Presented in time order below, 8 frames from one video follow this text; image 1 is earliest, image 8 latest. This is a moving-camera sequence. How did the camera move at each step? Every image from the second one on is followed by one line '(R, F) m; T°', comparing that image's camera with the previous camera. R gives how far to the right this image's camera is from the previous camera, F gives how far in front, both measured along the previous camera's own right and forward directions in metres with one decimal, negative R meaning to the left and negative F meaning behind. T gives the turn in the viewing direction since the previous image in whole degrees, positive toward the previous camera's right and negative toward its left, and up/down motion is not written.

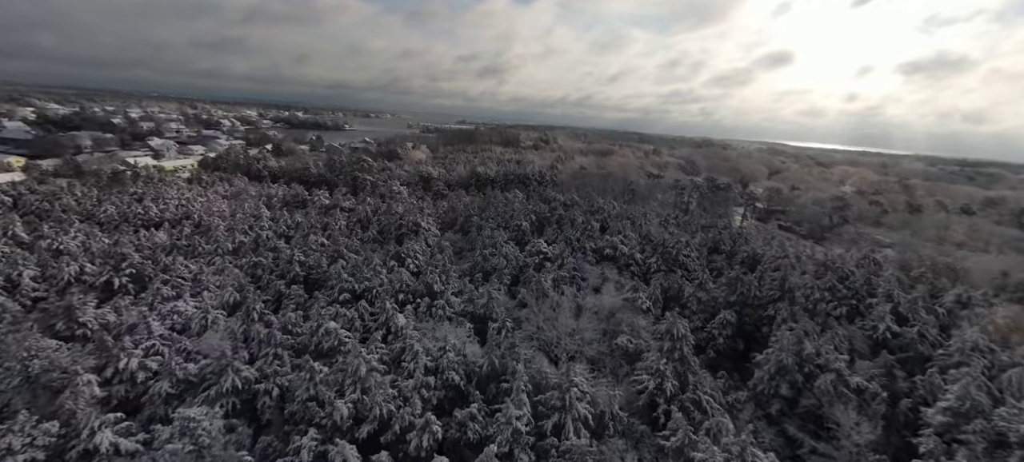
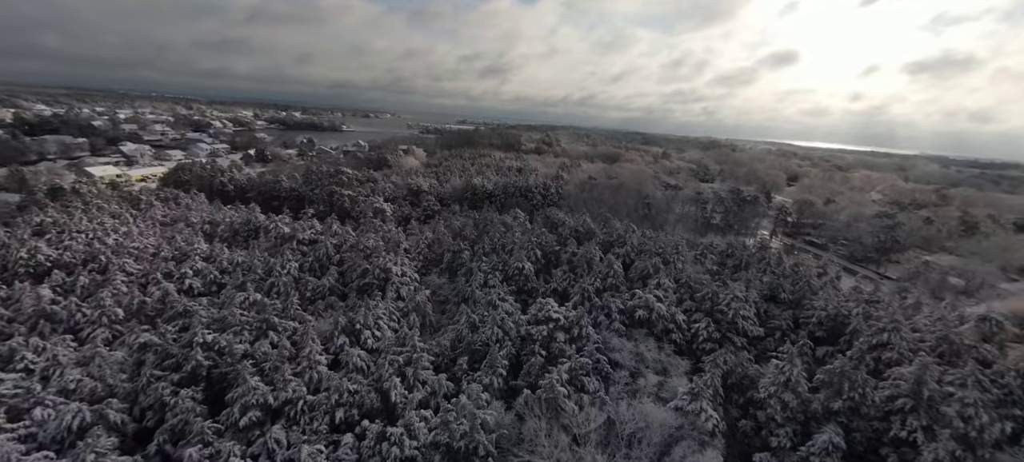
(+0.1, +4.4) m; 0°
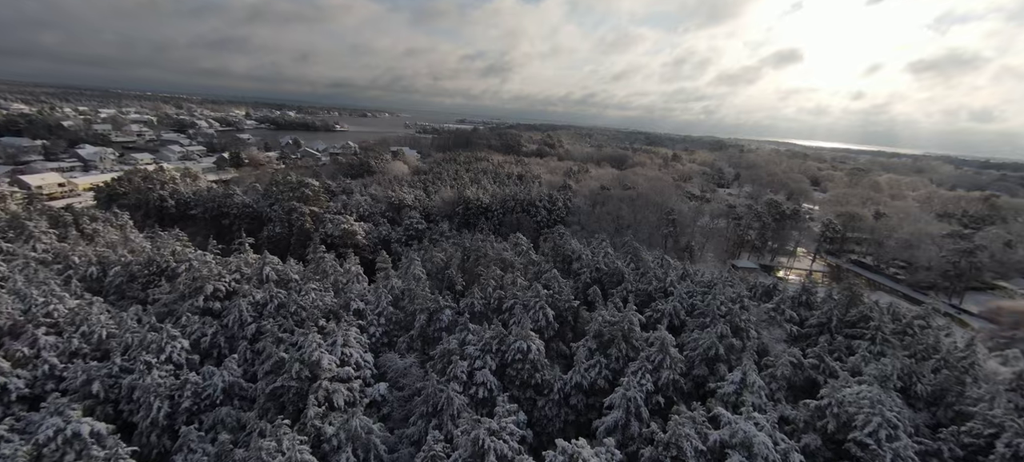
(0.0, +5.2) m; 0°
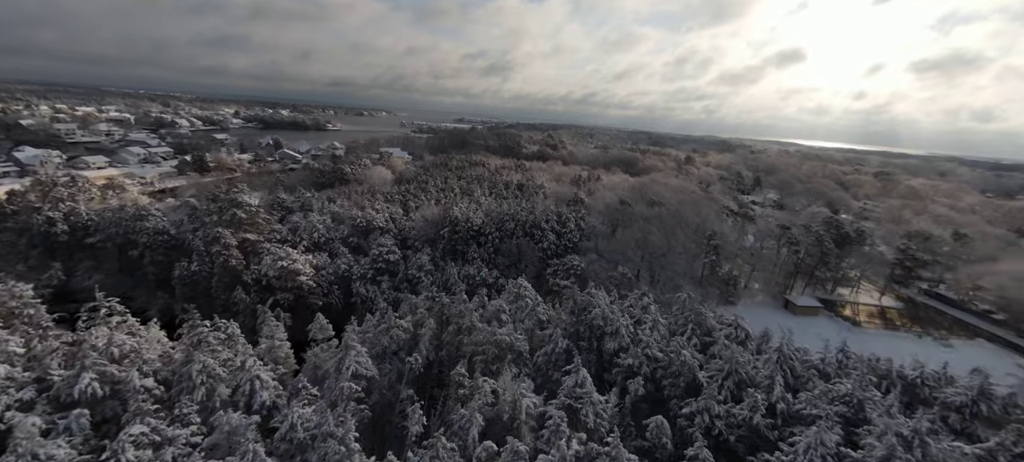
(0.0, +5.9) m; 0°
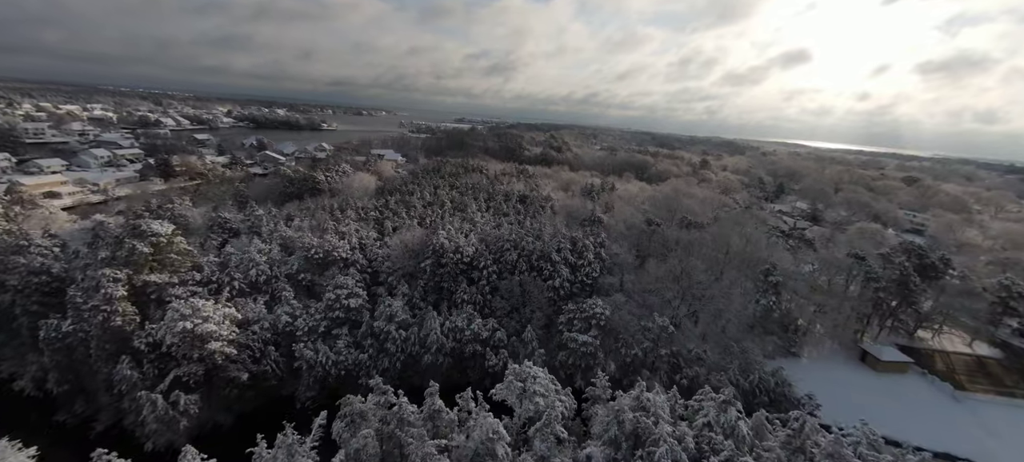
(0.0, +4.9) m; 0°
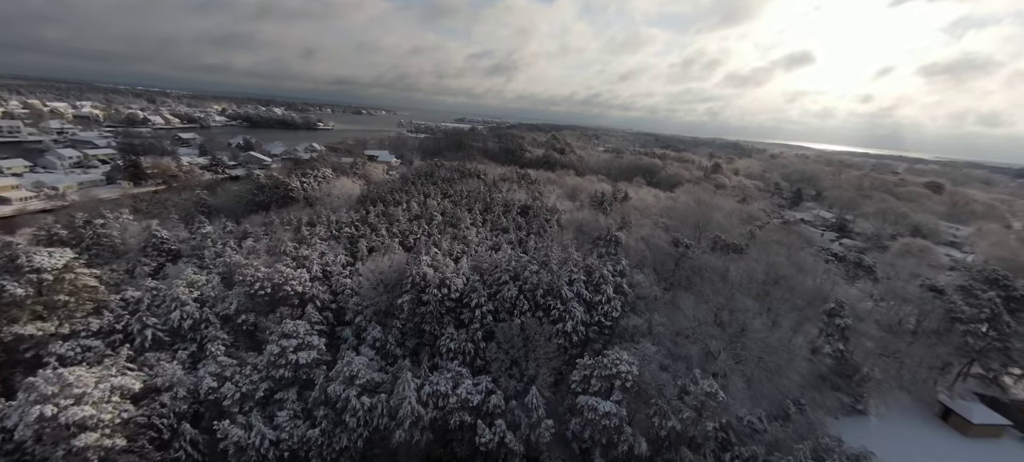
(0.0, +3.4) m; 0°
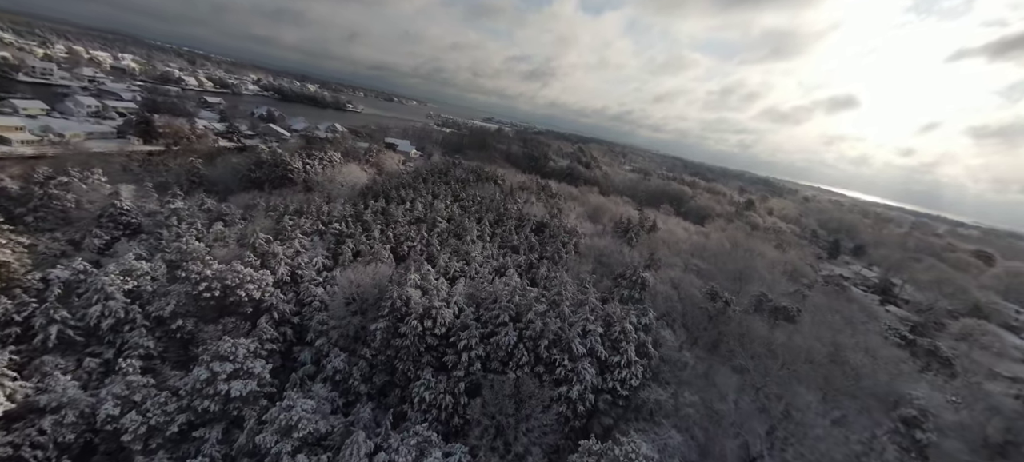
(0.0, +2.5) m; -2°
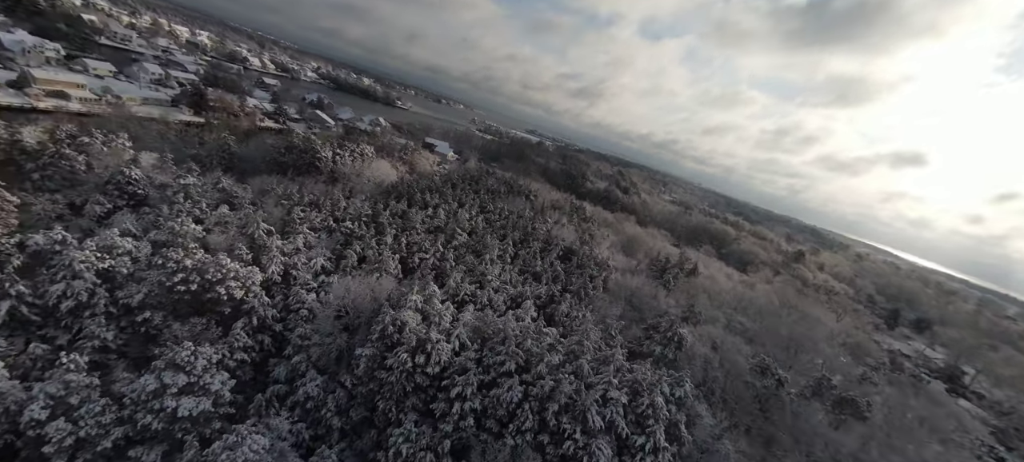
(0.0, +1.7) m; -4°
